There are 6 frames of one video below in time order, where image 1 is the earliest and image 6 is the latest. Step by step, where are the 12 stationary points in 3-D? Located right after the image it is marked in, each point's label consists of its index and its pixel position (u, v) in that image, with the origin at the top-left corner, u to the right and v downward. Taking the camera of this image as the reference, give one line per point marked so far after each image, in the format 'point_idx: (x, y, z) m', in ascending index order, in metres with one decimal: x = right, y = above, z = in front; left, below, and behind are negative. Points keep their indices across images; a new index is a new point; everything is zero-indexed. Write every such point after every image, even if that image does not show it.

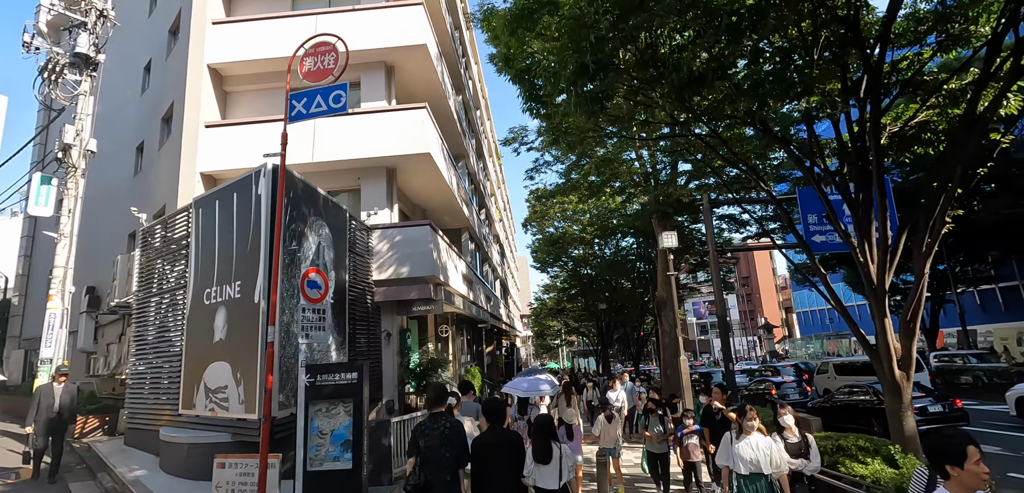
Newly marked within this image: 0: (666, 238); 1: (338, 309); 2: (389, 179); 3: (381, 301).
0: (+3.4, +0.2, +11.8) m
1: (-2.8, -1.0, +8.6) m
2: (-2.8, +1.5, +11.9) m
3: (-2.6, -1.1, +10.5) m
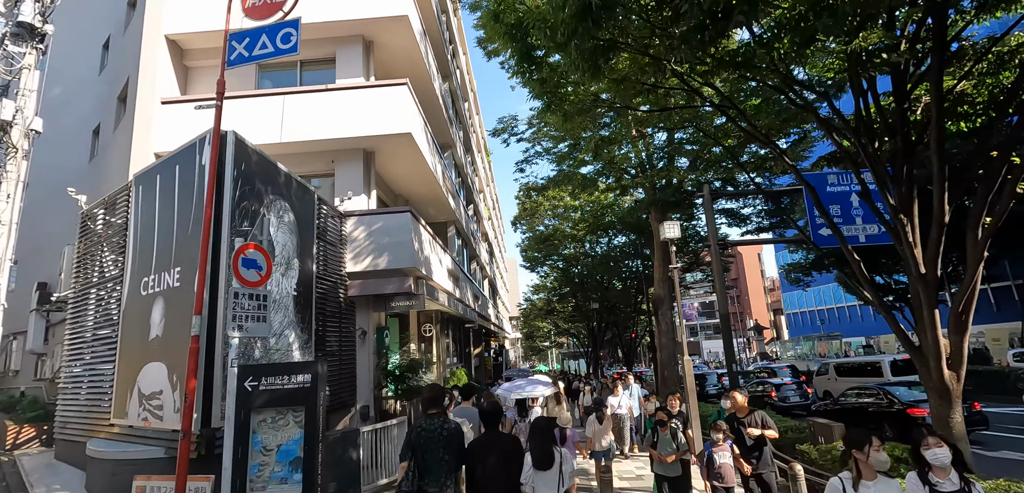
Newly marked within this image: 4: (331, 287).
0: (+3.2, +0.4, +10.9) m
1: (-3.0, -0.8, +7.5) m
2: (-3.0, +1.7, +10.9) m
3: (-2.8, -0.9, +9.5) m
4: (-3.1, -0.7, +9.1) m
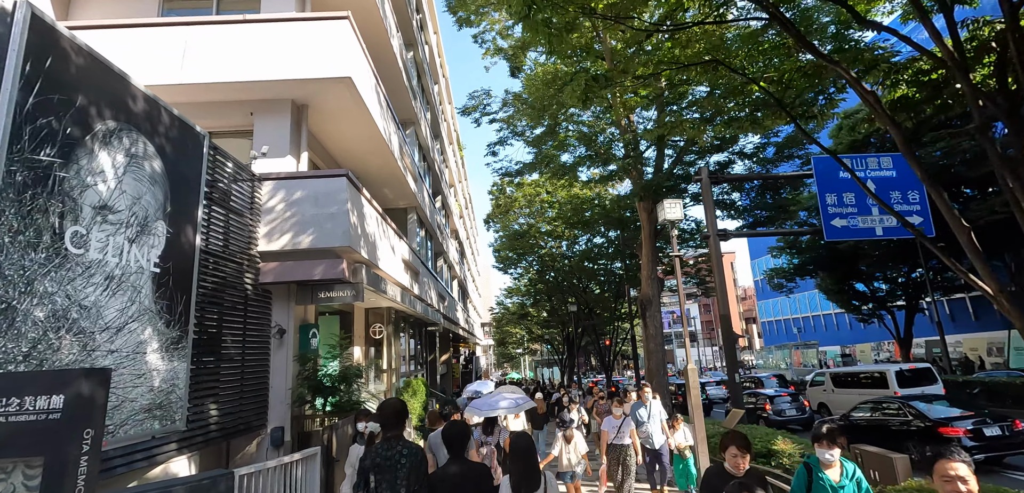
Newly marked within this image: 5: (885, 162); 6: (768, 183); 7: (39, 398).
0: (+2.6, +0.7, +8.9) m
1: (-3.4, -0.4, +5.3) m
2: (-3.5, +2.1, +8.7) m
3: (-3.3, -0.5, +7.3) m
4: (-3.6, -0.3, +6.8) m
5: (+8.6, +1.9, +12.3) m
6: (+7.2, +1.8, +15.0) m
7: (-2.1, -0.7, +2.4) m
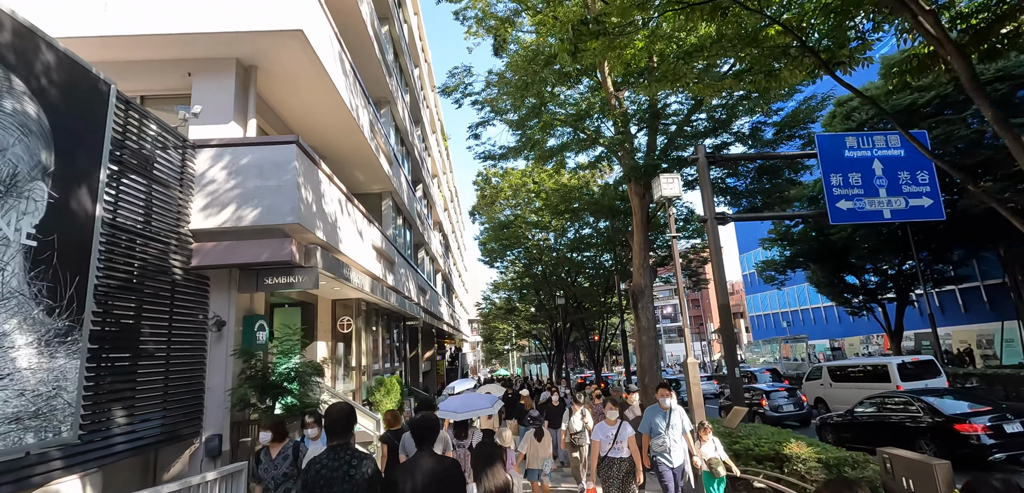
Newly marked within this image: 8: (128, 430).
0: (+2.3, +0.9, +8.0) m
1: (-3.6, -0.1, +4.2) m
2: (-3.8, +2.4, +7.6) m
3: (-3.6, -0.2, +6.2) m
4: (-3.8, 0.0, +5.8) m
5: (+8.2, +2.3, +11.5) m
6: (+6.7, +2.1, +14.2) m
7: (-2.3, -0.5, +1.4) m
8: (-3.7, -1.8, +5.1) m
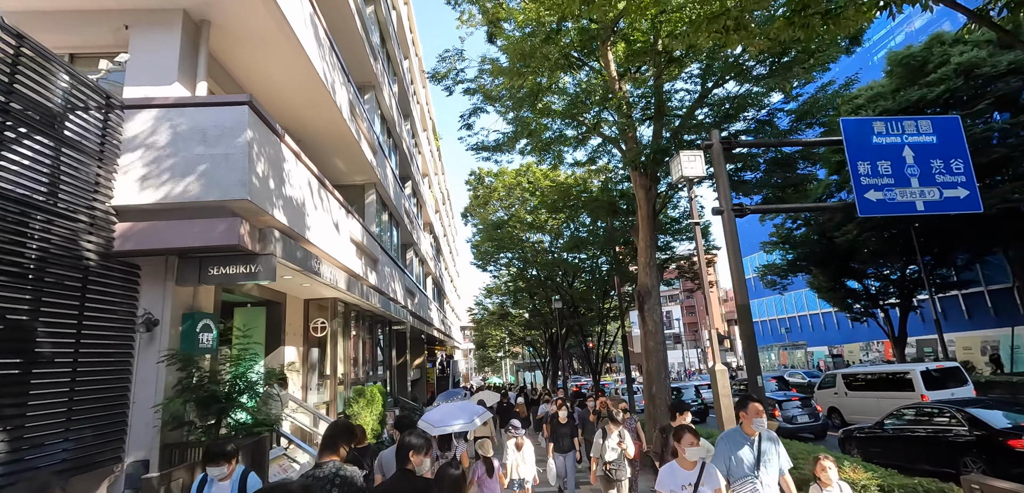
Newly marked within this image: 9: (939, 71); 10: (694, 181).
0: (+2.3, +1.1, +6.9) m
1: (-3.6, +0.1, +3.1) m
2: (-3.9, +2.5, +6.4) m
3: (-3.6, 0.0, +5.1) m
4: (-3.8, +0.2, +4.6) m
5: (+8.1, +2.4, +10.5) m
6: (+6.6, +2.2, +13.2) m
7: (-2.3, -0.2, +0.3) m
8: (-3.7, -1.6, +3.9) m
9: (+13.7, +5.6, +17.2) m
10: (+2.4, +0.9, +7.1) m
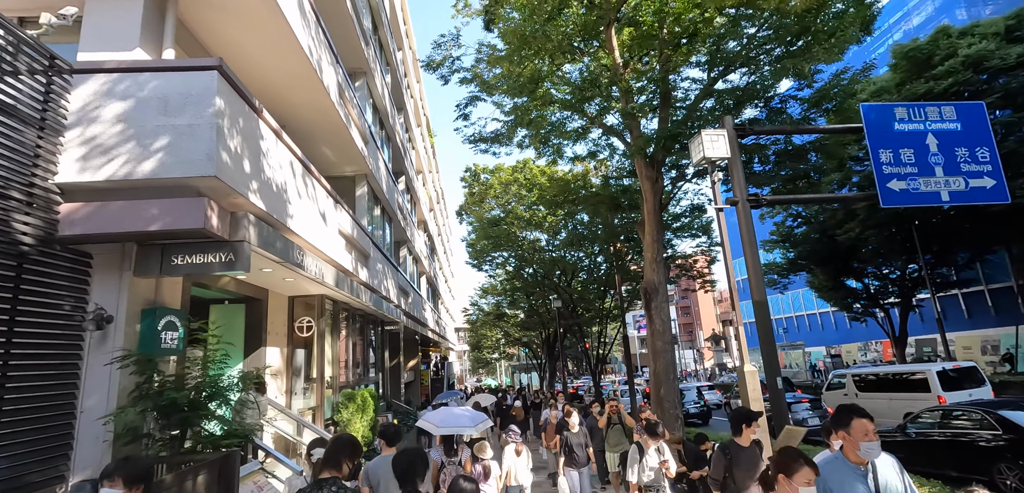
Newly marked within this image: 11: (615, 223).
0: (+2.3, +1.2, +6.3) m
1: (-3.5, +0.2, +2.4) m
2: (-3.8, +2.7, +5.7) m
3: (-3.6, +0.1, +4.3) m
4: (-3.8, +0.3, +3.9) m
5: (+8.1, +2.5, +9.9) m
6: (+6.6, +2.3, +12.6) m
7: (-2.2, -0.1, -0.4) m
8: (-3.6, -1.4, +3.2) m
9: (+13.7, +5.8, +16.7) m
10: (+2.5, +1.0, +6.4) m
11: (+3.4, +0.8, +17.6) m
